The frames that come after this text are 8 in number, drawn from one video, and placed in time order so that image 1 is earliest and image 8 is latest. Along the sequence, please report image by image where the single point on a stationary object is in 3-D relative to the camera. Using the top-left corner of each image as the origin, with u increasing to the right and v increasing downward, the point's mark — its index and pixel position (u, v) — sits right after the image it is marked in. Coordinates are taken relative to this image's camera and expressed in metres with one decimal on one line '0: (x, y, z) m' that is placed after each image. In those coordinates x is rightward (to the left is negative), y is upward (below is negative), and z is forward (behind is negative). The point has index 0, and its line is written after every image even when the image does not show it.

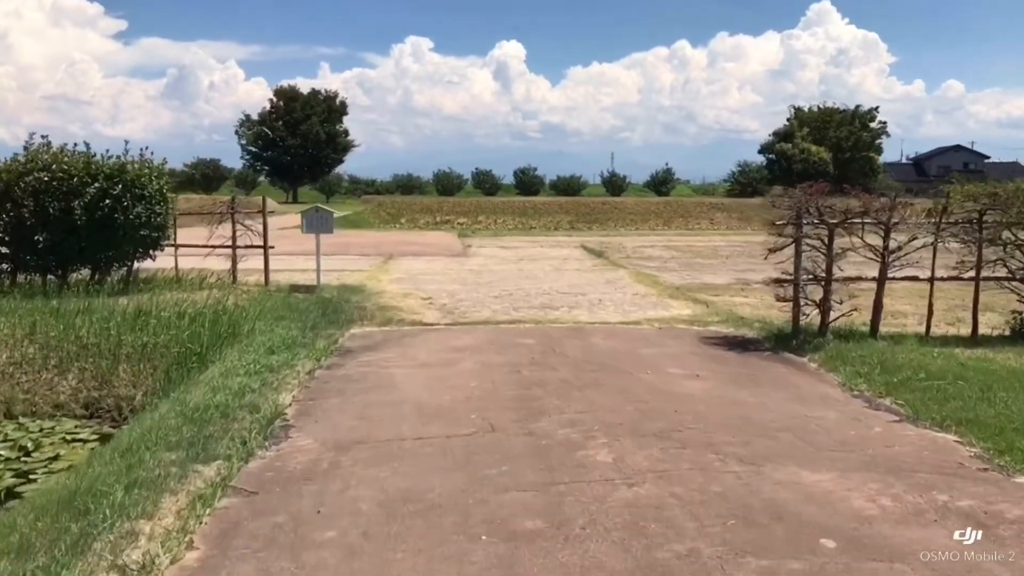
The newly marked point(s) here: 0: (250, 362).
0: (-2.4, -0.7, +8.1) m
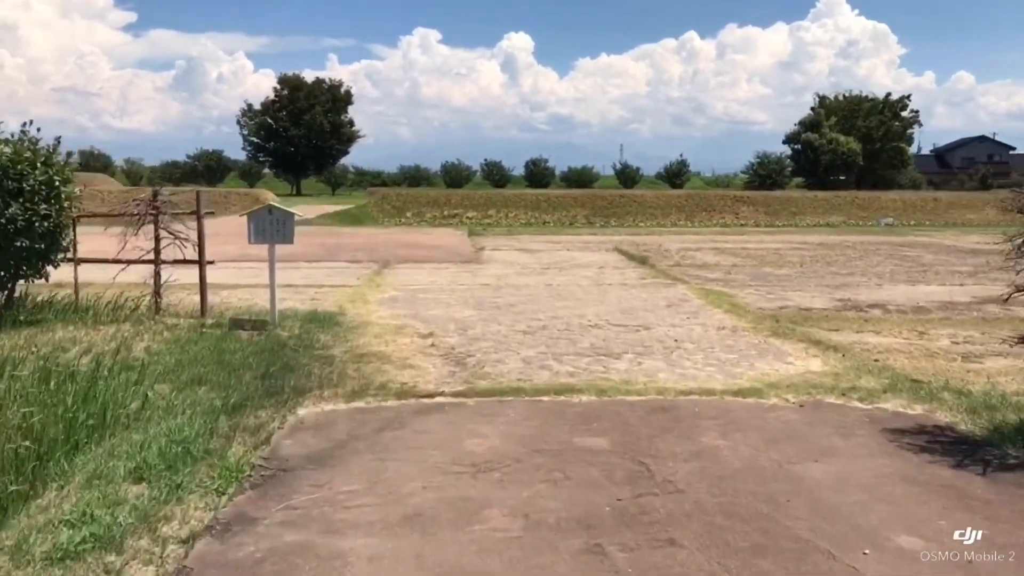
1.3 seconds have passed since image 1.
0: (-2.0, -1.1, +4.2) m
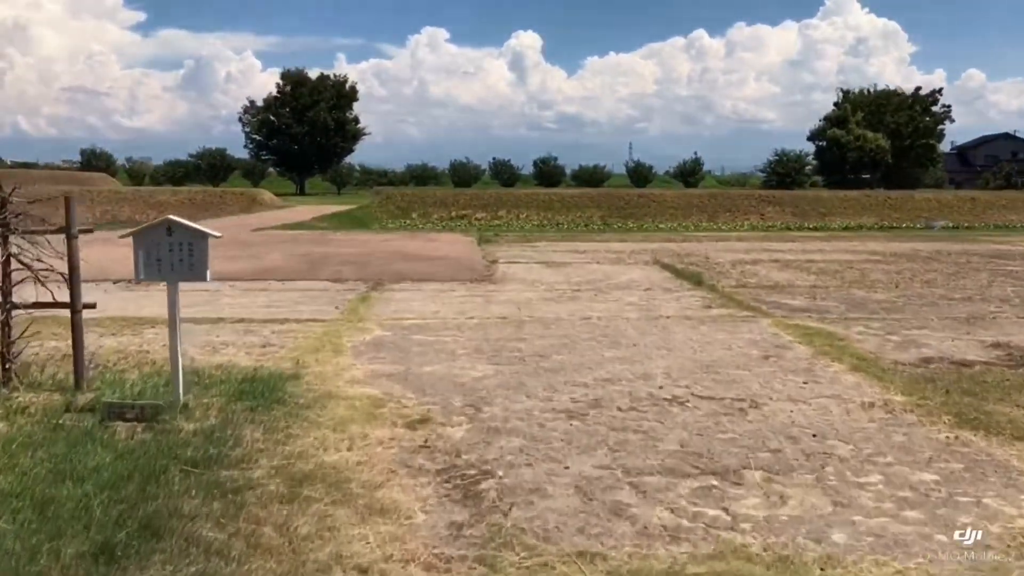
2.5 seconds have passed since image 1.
0: (-1.8, -1.5, +0.8) m
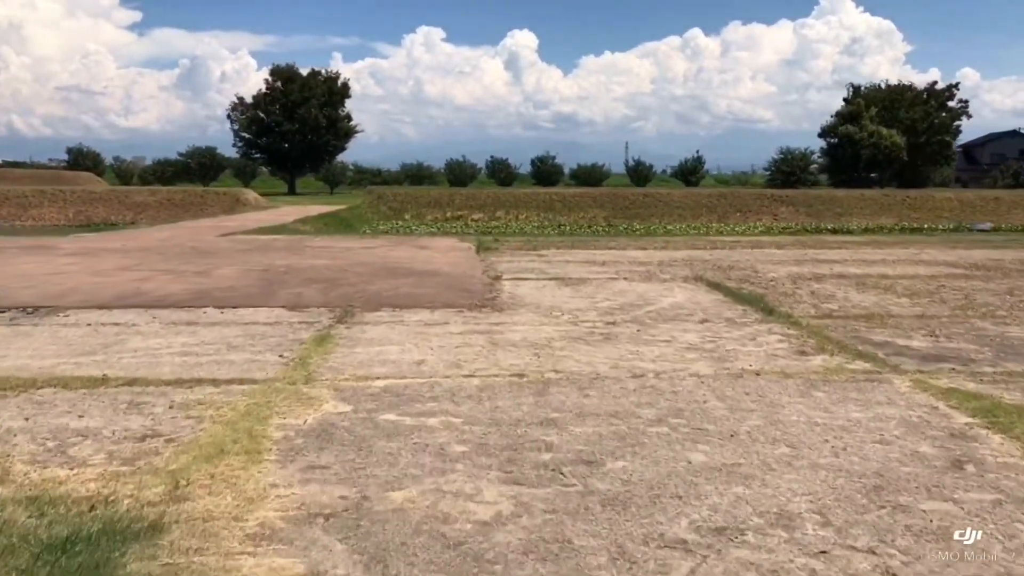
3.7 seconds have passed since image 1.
0: (-1.6, -1.8, -2.4) m
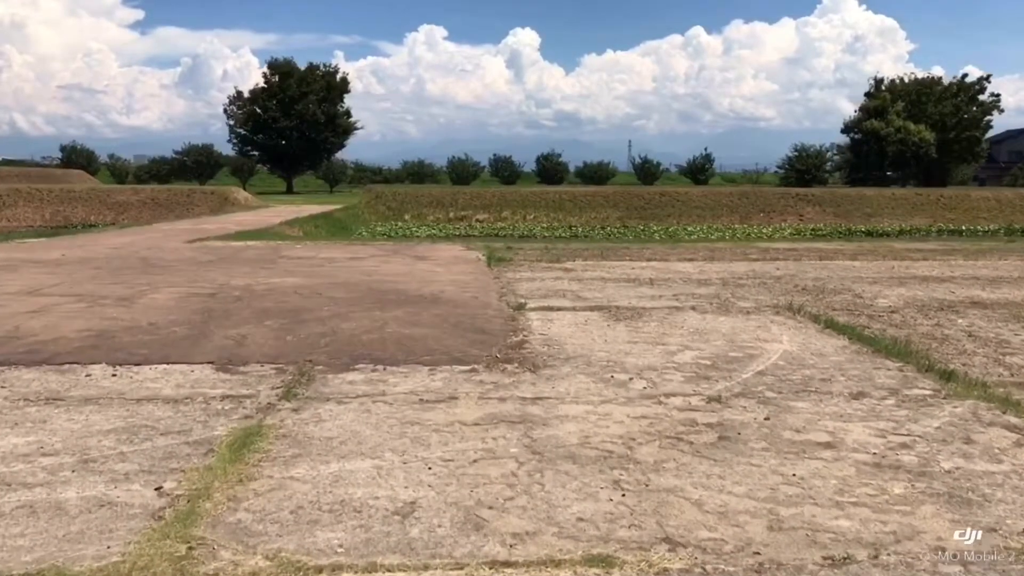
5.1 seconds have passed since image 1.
0: (-1.3, -2.3, -6.0) m
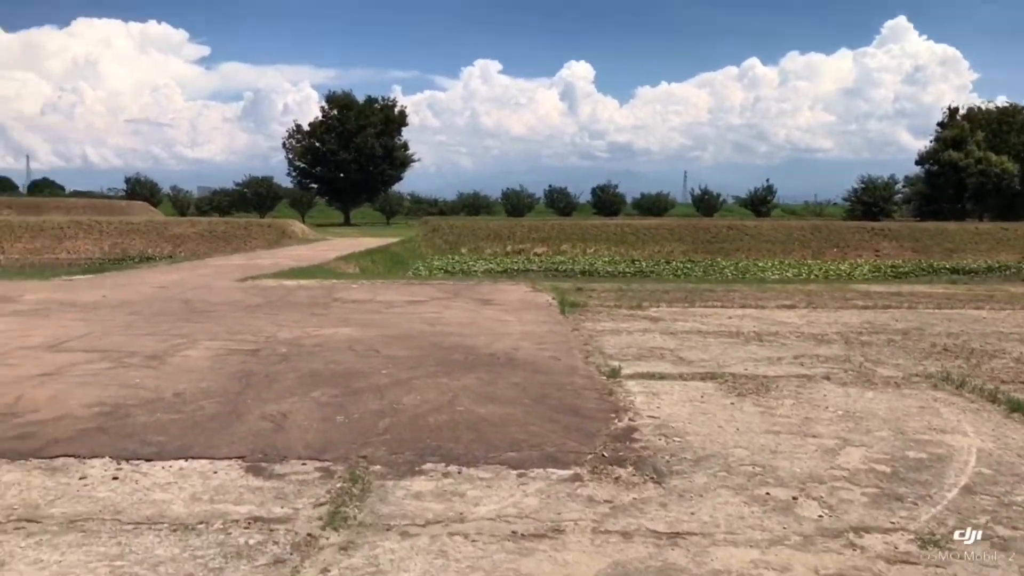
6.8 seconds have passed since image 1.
0: (-1.4, -2.3, -7.7) m
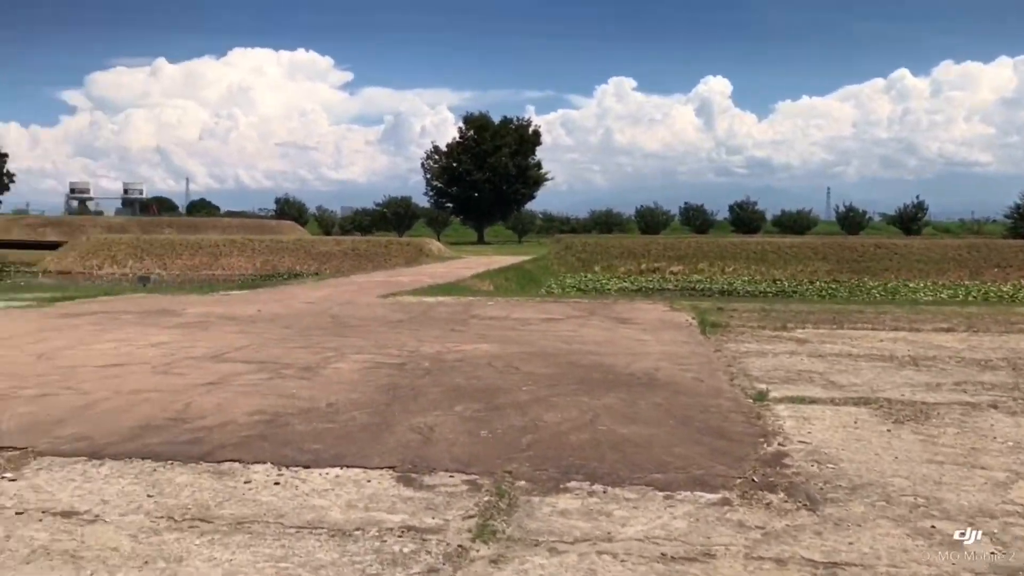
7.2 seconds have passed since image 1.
0: (-2.5, -2.1, -7.4) m
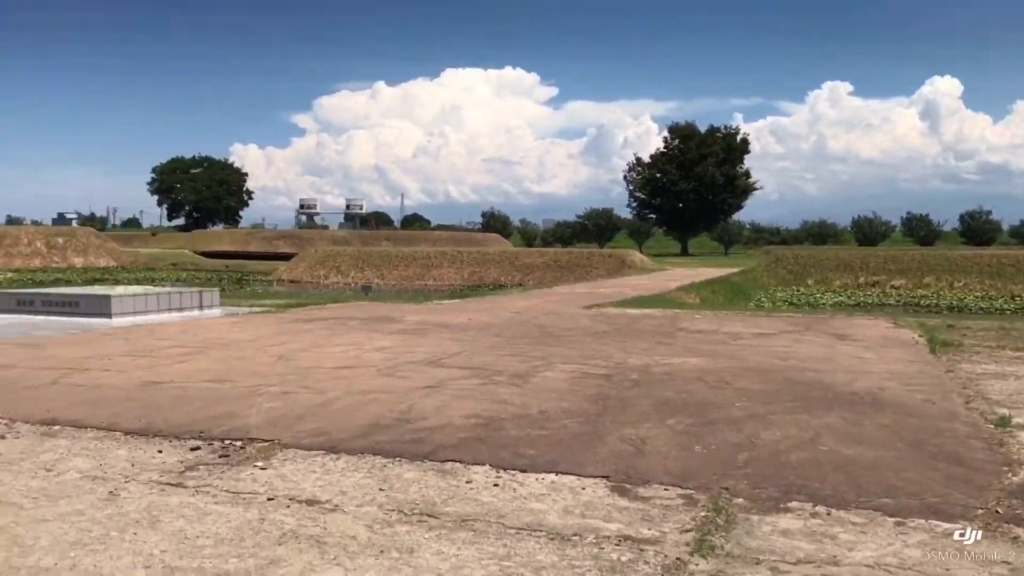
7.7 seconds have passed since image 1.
0: (-4.0, -2.0, -6.6) m
